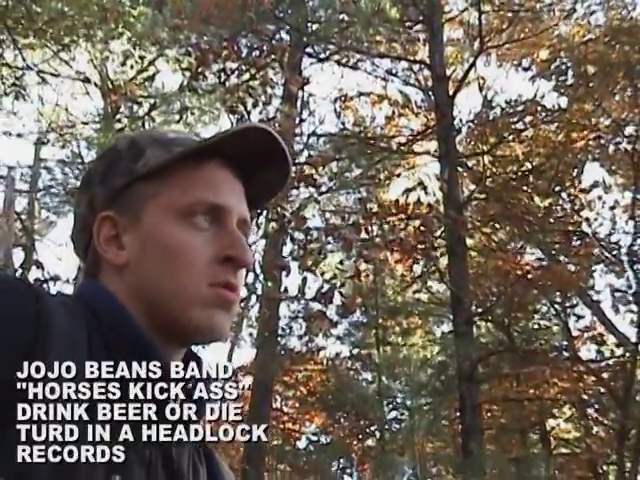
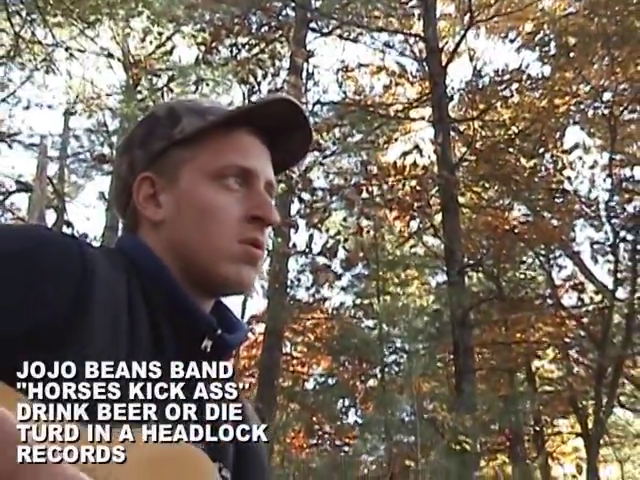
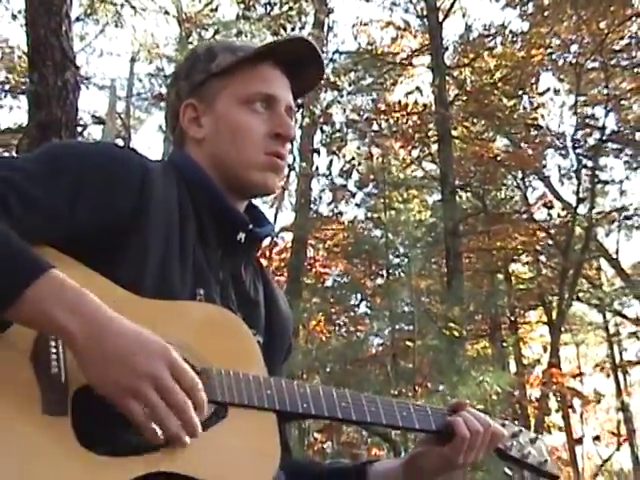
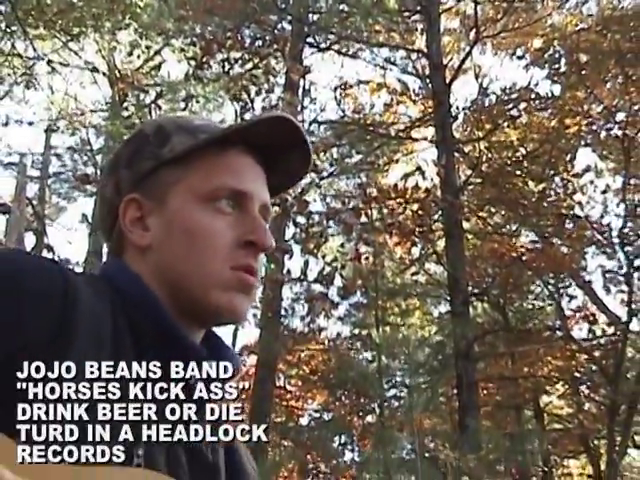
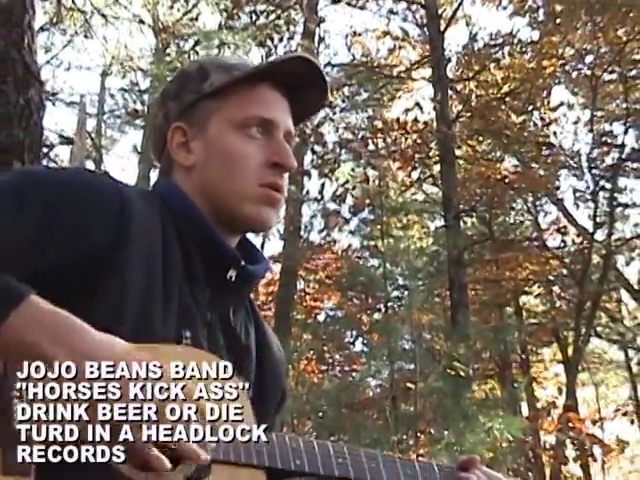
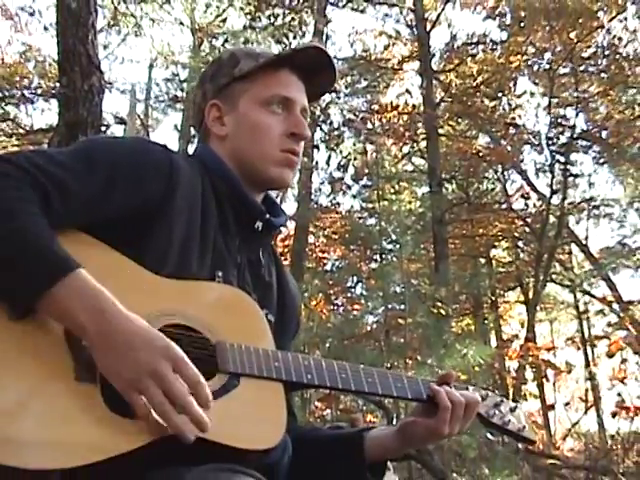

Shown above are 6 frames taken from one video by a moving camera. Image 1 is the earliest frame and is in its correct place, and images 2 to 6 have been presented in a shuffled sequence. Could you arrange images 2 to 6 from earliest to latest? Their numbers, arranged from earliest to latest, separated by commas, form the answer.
4, 2, 5, 3, 6
